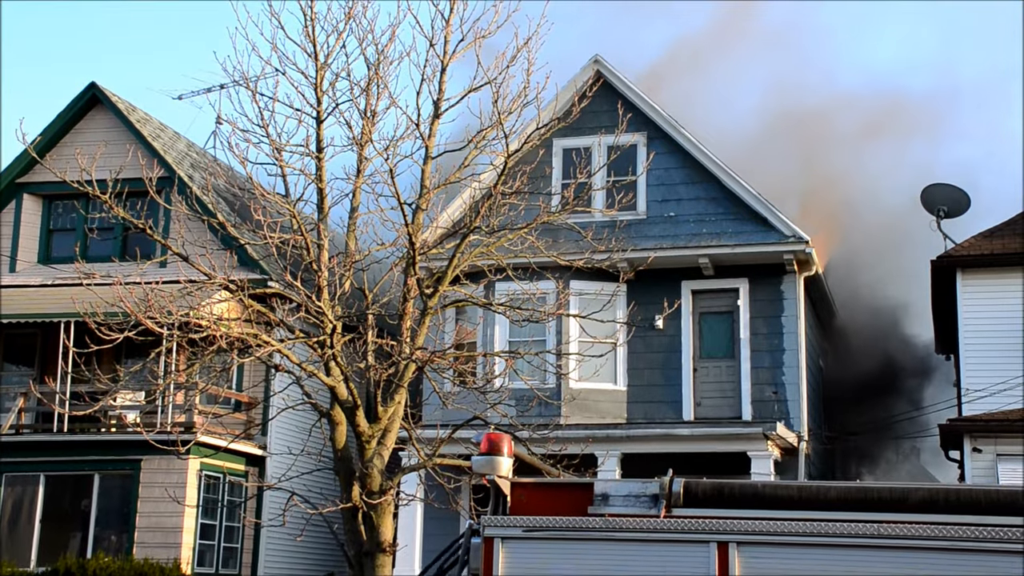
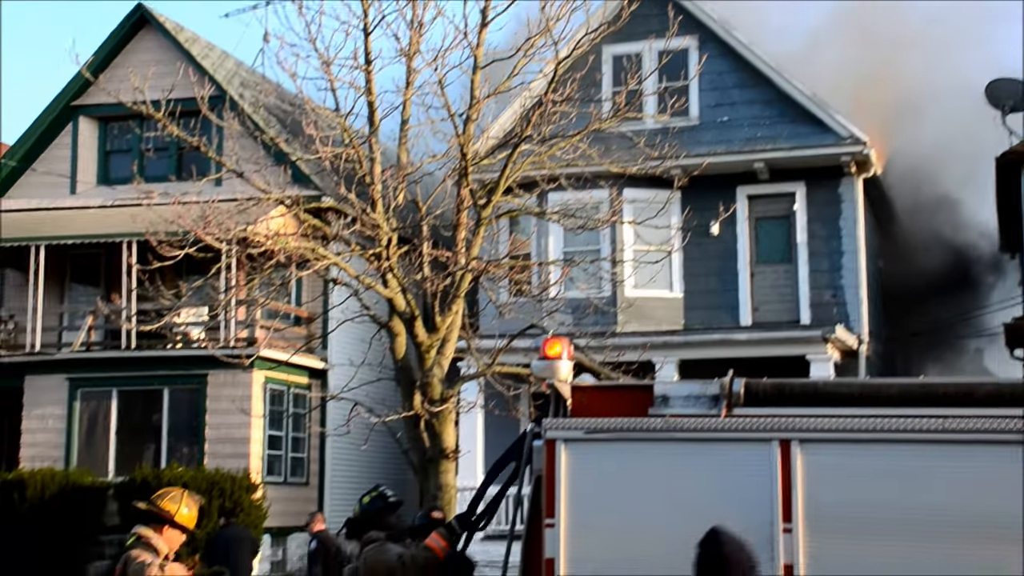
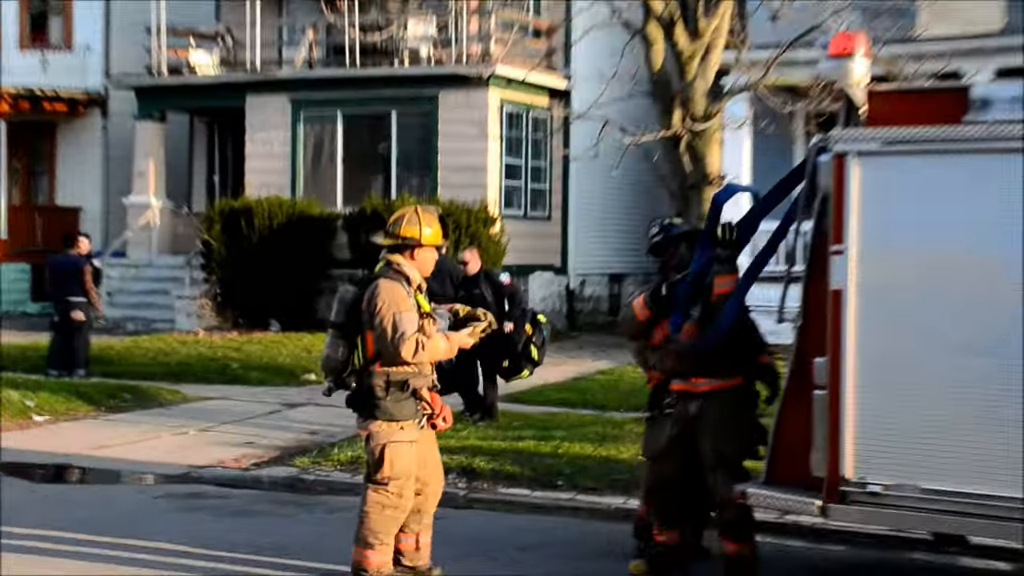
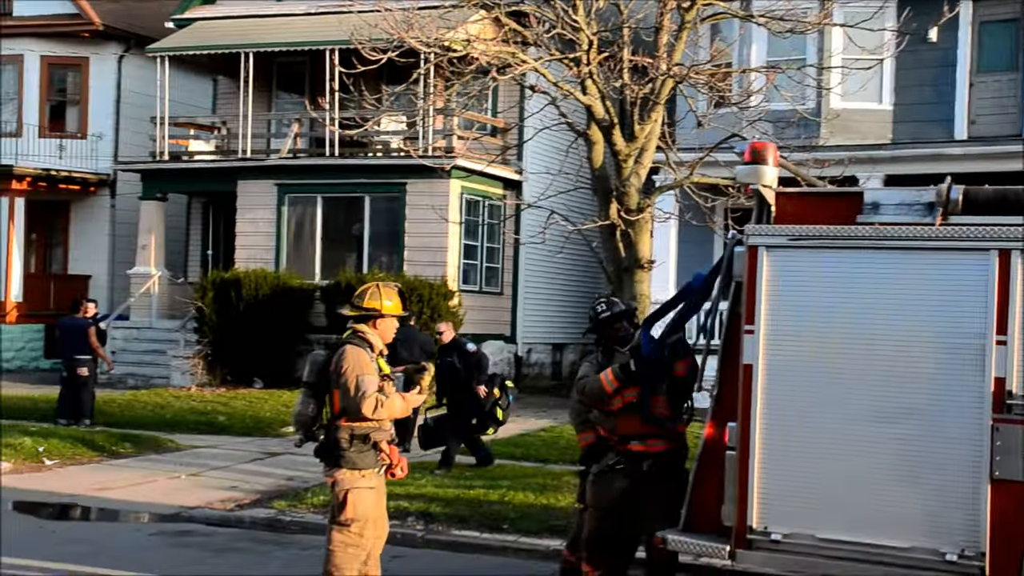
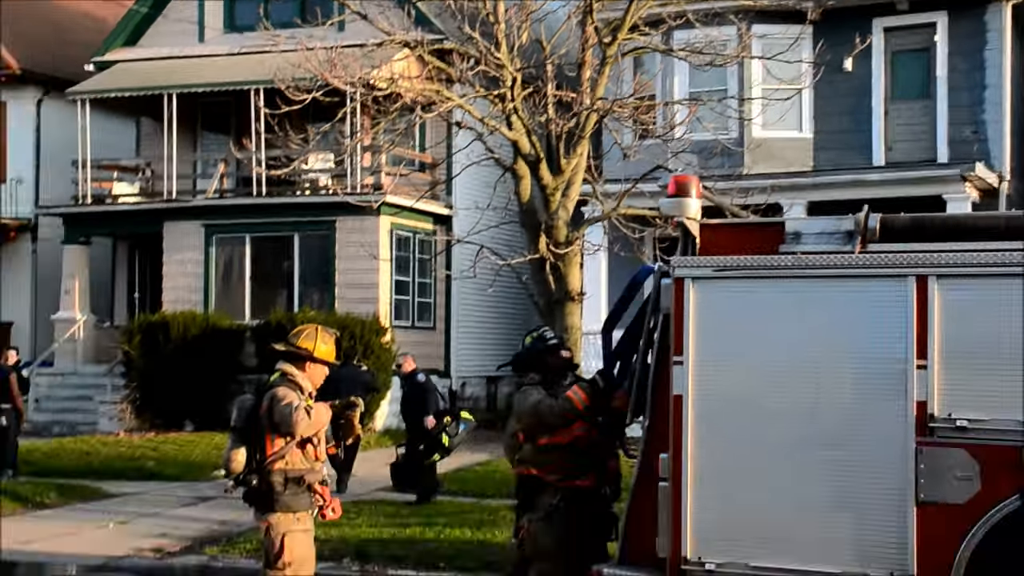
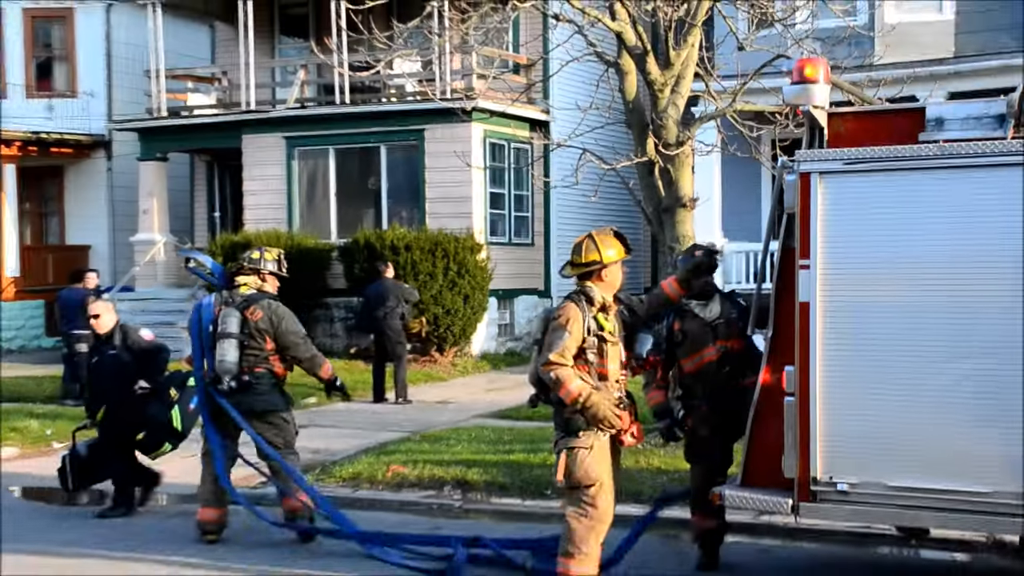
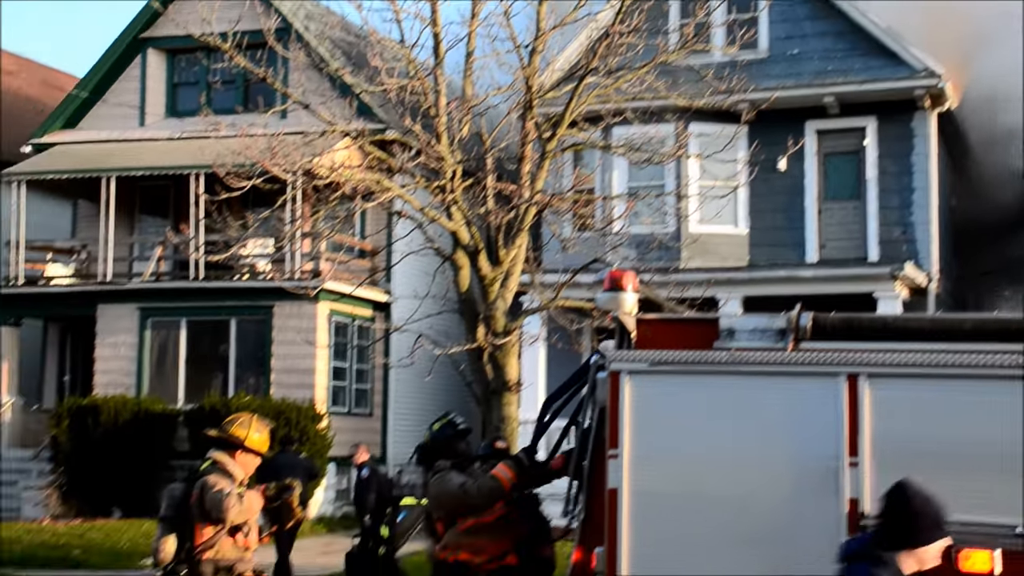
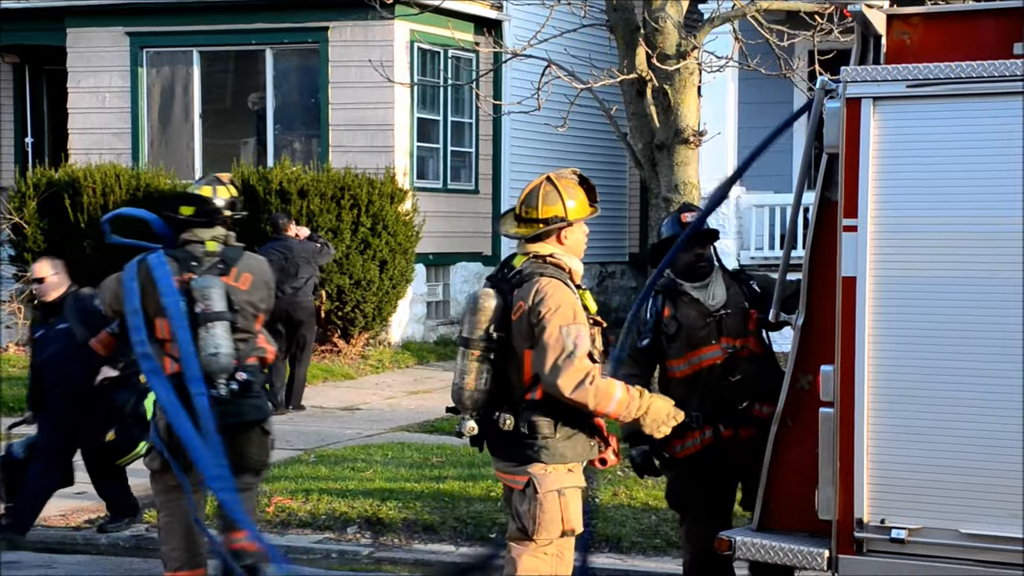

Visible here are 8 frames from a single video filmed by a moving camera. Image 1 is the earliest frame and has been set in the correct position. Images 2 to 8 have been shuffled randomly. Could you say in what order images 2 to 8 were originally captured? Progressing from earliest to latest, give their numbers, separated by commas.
2, 7, 5, 4, 3, 8, 6
